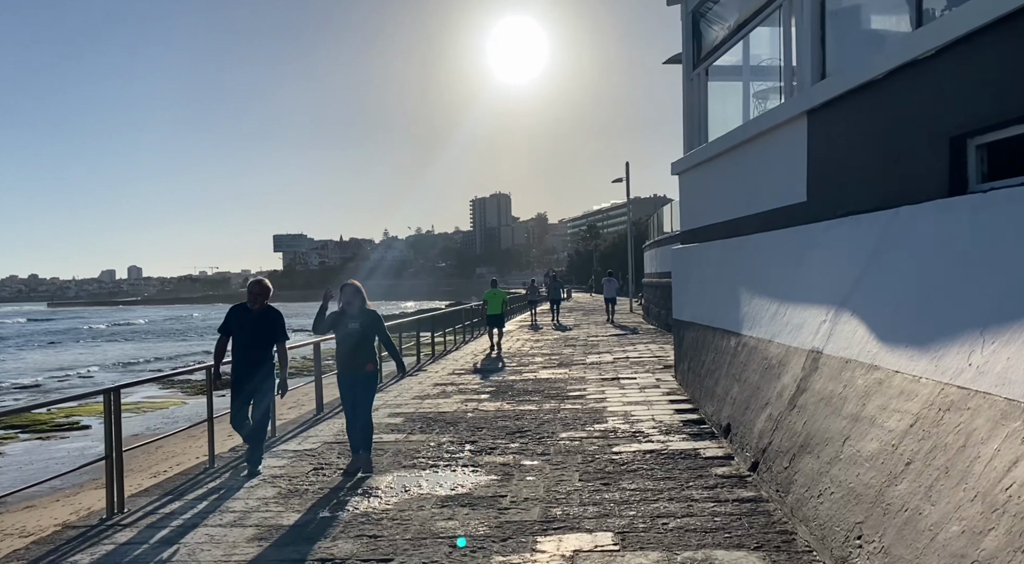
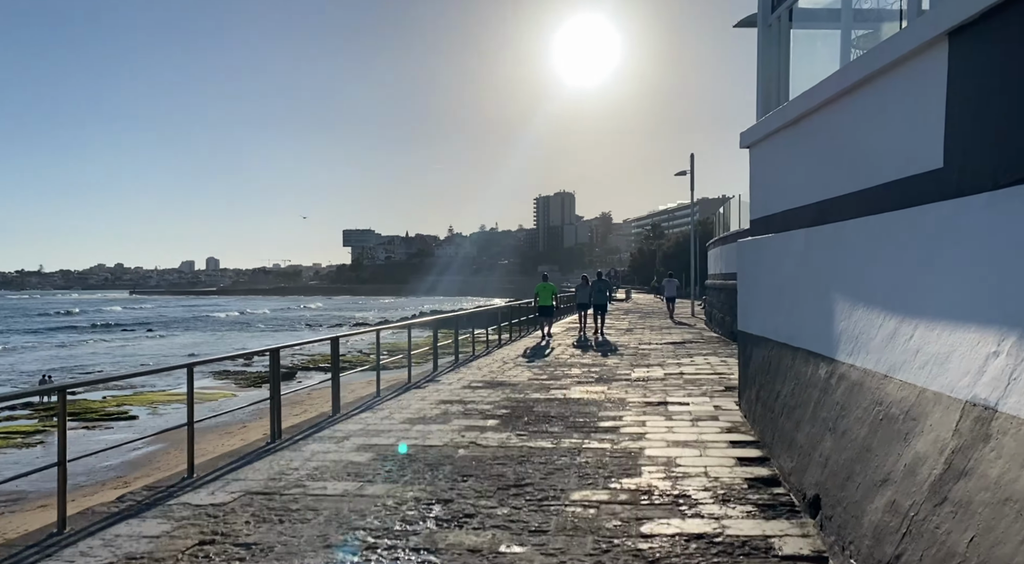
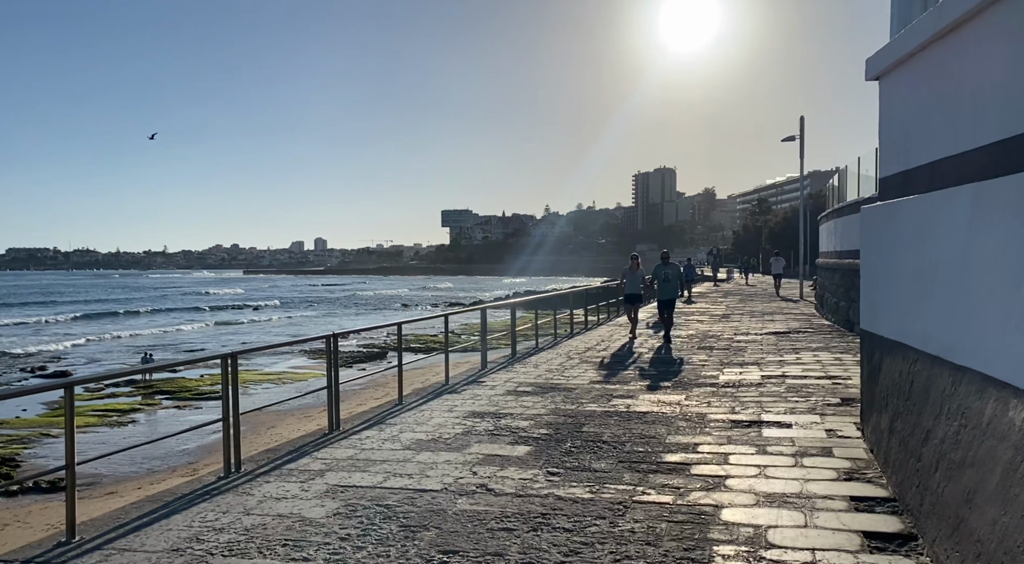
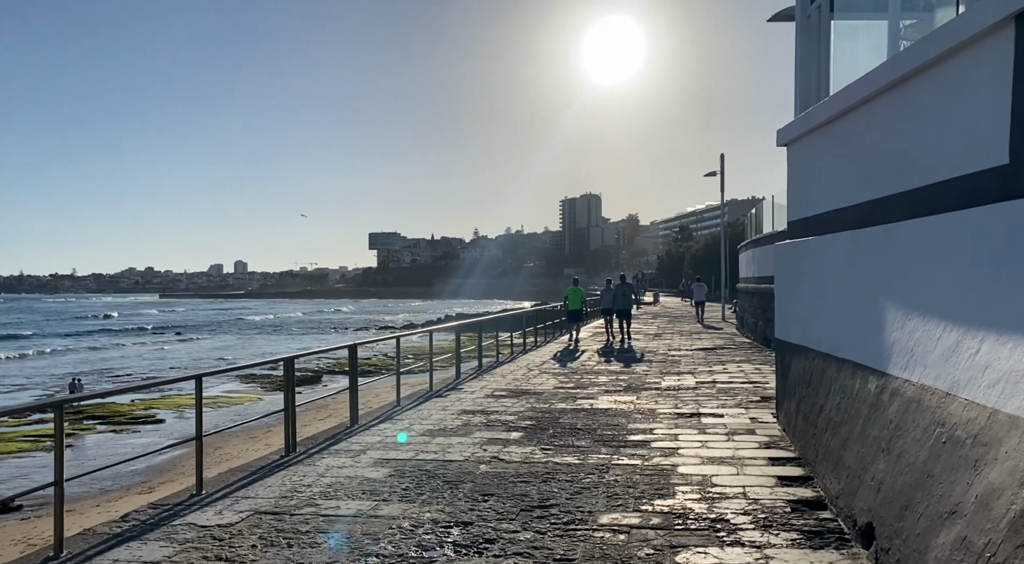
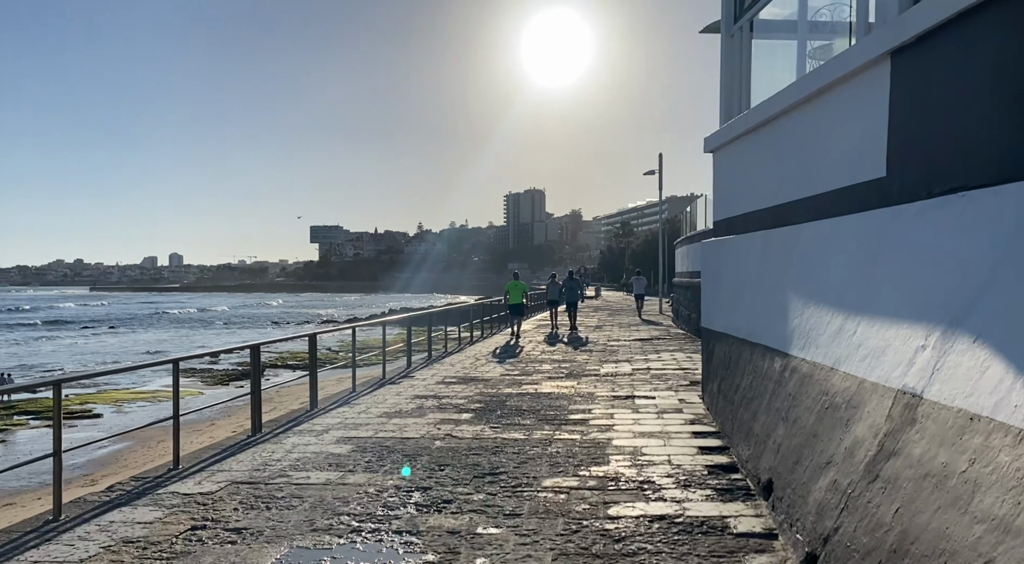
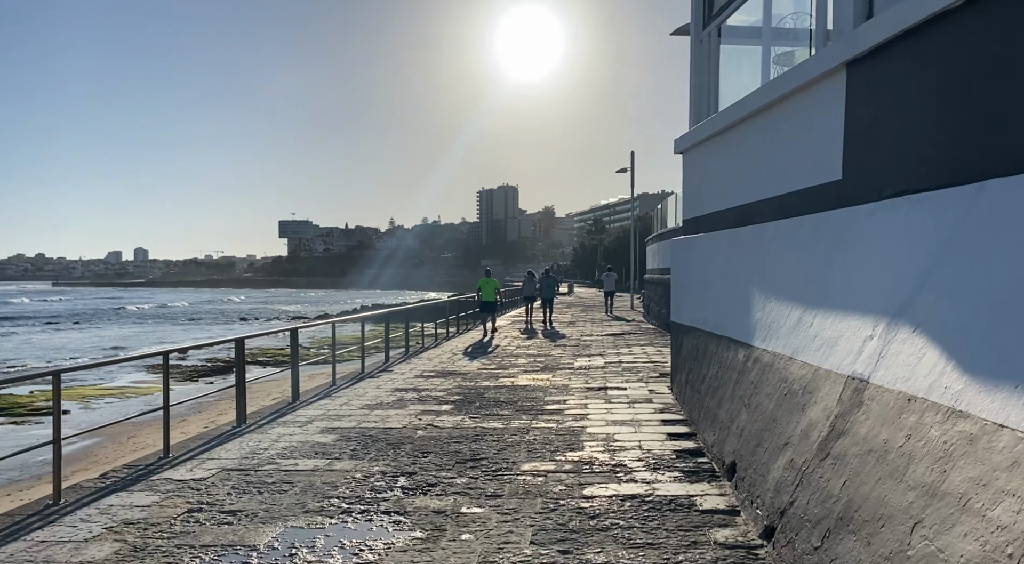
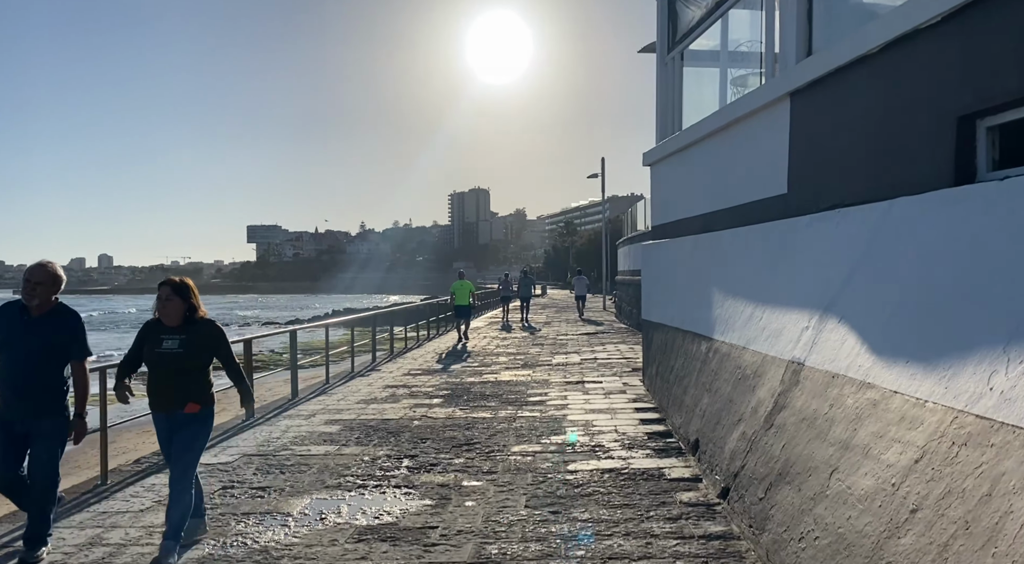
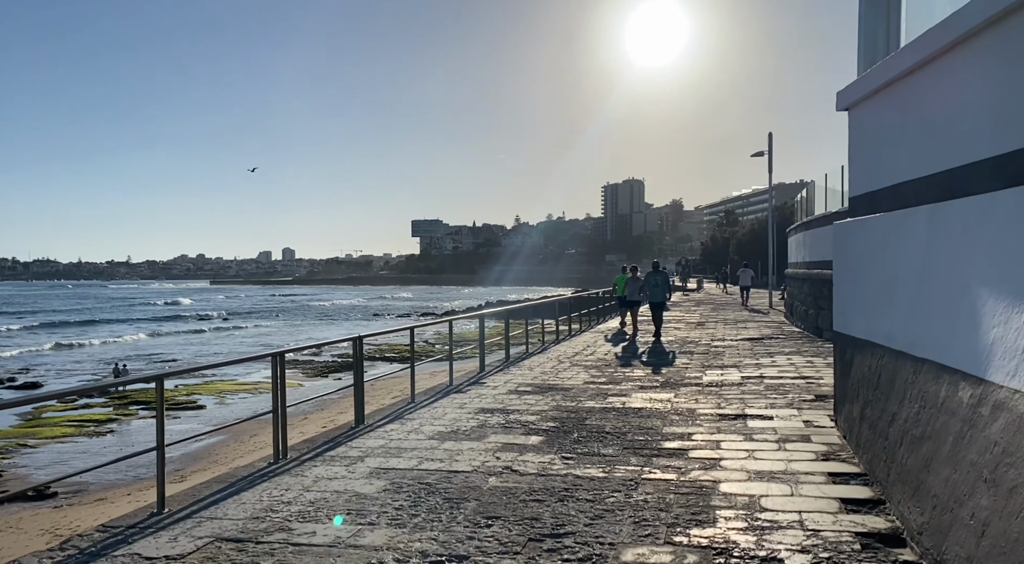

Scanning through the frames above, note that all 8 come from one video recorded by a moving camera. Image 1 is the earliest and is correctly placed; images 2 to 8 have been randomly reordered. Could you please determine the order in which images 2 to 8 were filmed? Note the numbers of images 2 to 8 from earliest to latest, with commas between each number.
7, 6, 5, 2, 4, 8, 3
